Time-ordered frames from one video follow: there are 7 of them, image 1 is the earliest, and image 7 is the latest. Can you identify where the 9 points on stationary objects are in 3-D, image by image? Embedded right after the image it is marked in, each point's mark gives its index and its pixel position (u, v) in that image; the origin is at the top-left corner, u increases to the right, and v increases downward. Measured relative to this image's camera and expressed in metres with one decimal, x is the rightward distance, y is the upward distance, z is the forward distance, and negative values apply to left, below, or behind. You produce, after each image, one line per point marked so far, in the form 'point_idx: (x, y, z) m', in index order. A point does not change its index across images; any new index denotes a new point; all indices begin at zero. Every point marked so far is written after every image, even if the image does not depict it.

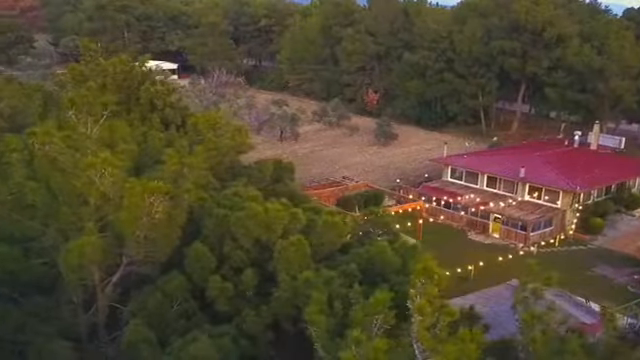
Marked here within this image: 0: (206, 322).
0: (-1.4, -1.7, +9.0) m
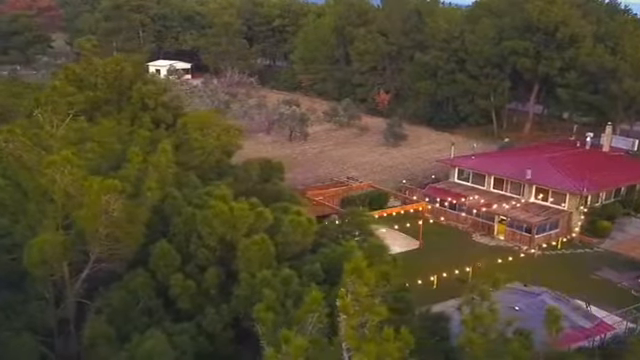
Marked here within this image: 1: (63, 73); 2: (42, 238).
0: (-1.8, -1.7, +9.2) m
1: (-5.0, +2.1, +14.8) m
2: (-3.2, -0.7, +8.7) m
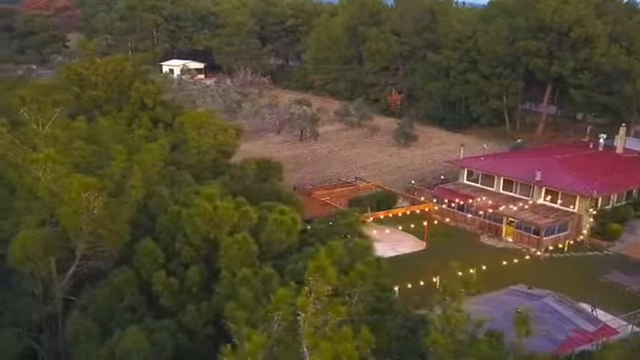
0: (-2.1, -1.7, +9.2) m
1: (-5.1, +2.1, +14.9) m
2: (-3.5, -0.7, +8.9) m
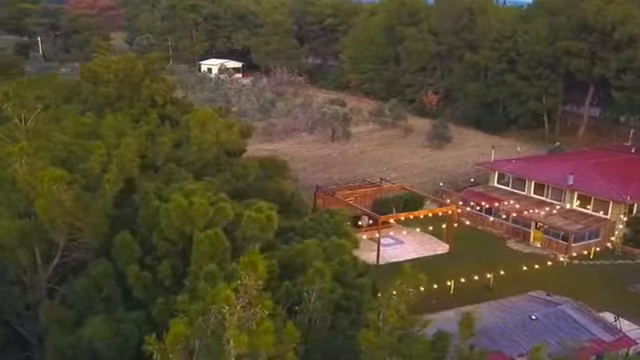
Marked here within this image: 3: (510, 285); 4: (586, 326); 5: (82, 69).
0: (-2.5, -1.6, +9.3) m
1: (-4.9, +2.2, +15.3) m
2: (-3.9, -0.6, +9.1) m
3: (+4.5, -2.5, +17.9) m
4: (+5.5, -3.0, +15.4) m
5: (-4.8, +2.3, +15.2) m
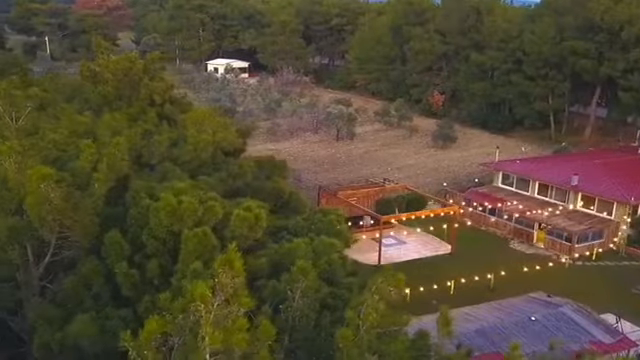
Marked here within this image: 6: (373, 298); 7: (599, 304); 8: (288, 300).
0: (-2.6, -1.6, +9.4) m
1: (-4.9, +2.3, +15.4) m
2: (-4.0, -0.5, +9.2) m
3: (+4.5, -2.5, +17.9) m
4: (+5.4, -3.0, +15.3) m
5: (-4.9, +2.3, +15.3) m
6: (+0.5, -1.2, +7.3) m
7: (+6.4, -2.9, +17.3) m
8: (-0.4, -1.3, +8.3) m
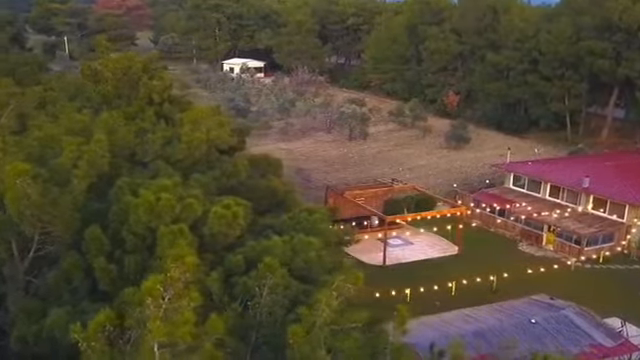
0: (-2.9, -1.5, +9.5) m
1: (-4.9, +2.3, +15.6) m
2: (-4.3, -0.5, +9.3) m
3: (+4.5, -2.5, +17.7) m
4: (+5.3, -3.0, +15.1) m
5: (-4.9, +2.3, +15.5) m
6: (+0.1, -1.1, +7.3) m
7: (+6.4, -2.9, +17.0) m
8: (-0.7, -1.3, +8.4) m
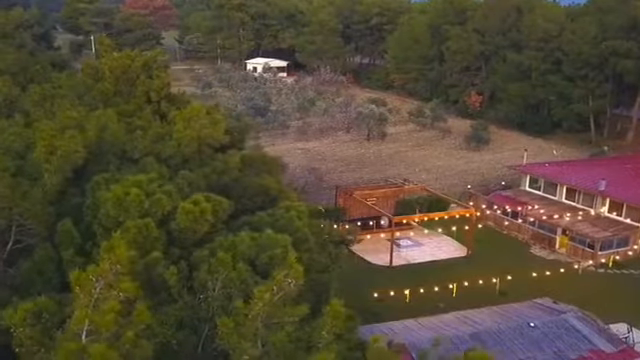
0: (-3.4, -1.5, +9.7) m
1: (-5.0, +2.4, +15.9) m
2: (-4.8, -0.4, +9.6) m
3: (+4.6, -2.6, +17.4) m
4: (+5.2, -3.1, +14.7) m
5: (-4.9, +2.4, +15.8) m
6: (-0.5, -1.1, +7.2) m
7: (+6.4, -3.0, +16.6) m
8: (-1.3, -1.2, +8.4) m
